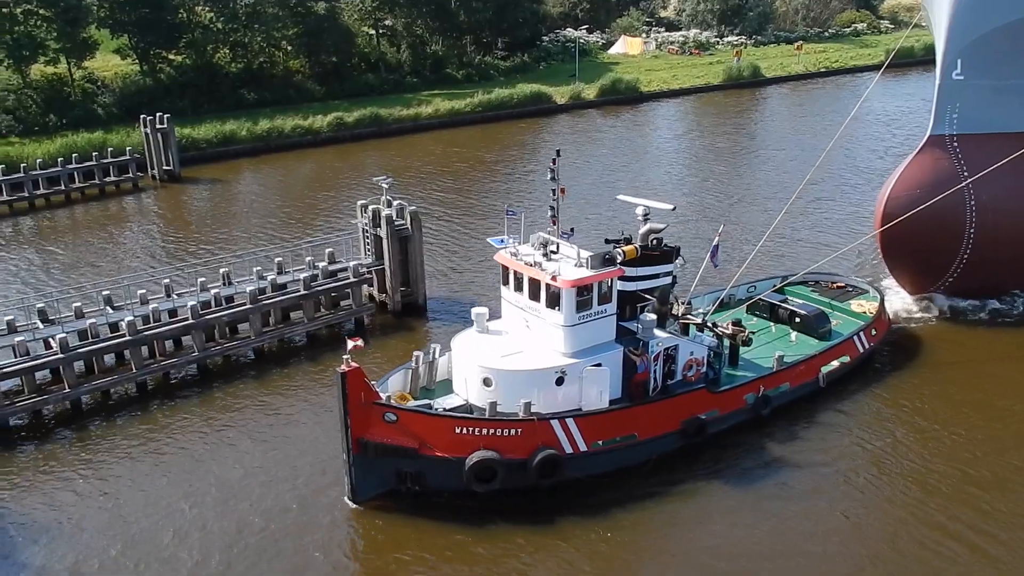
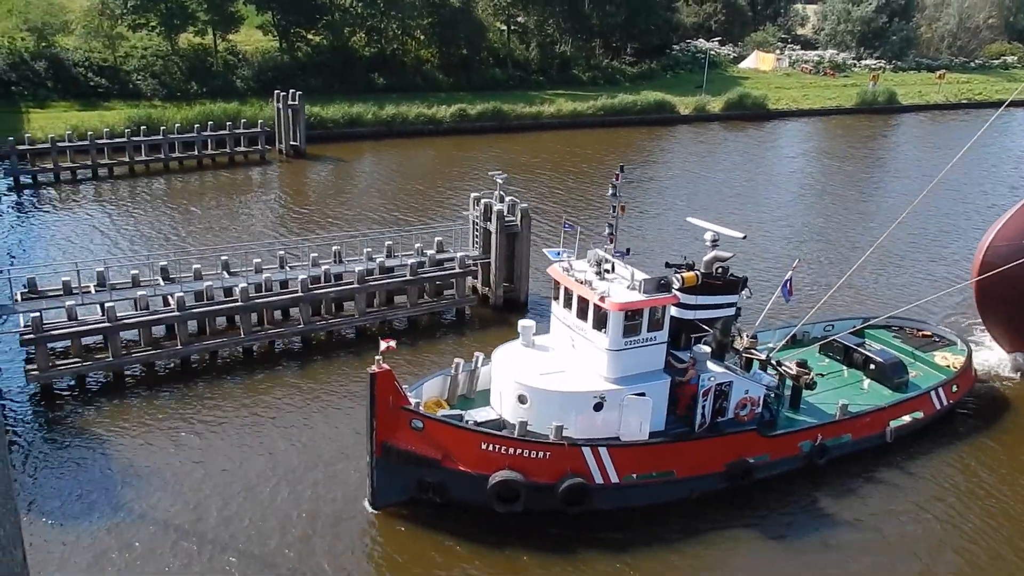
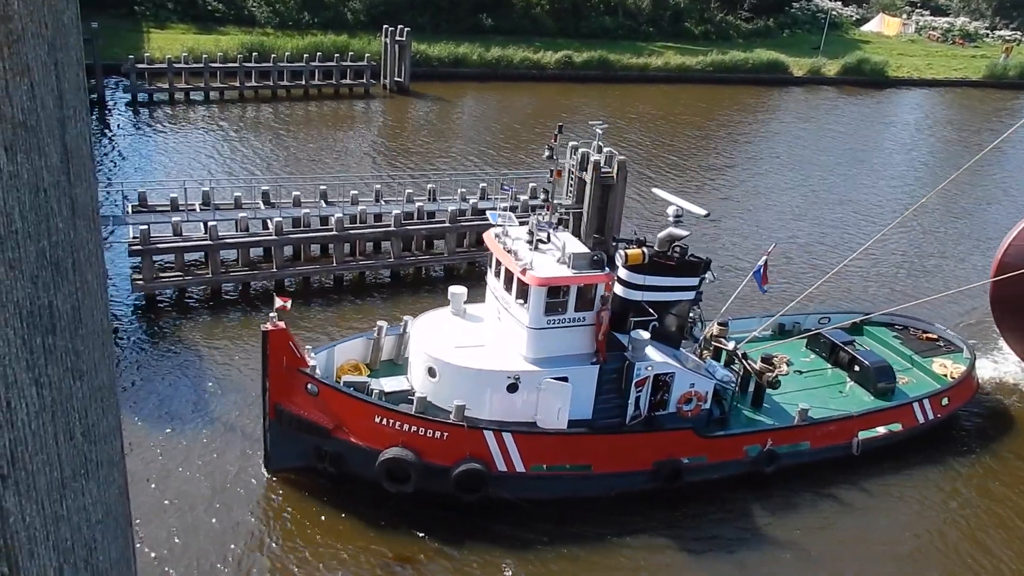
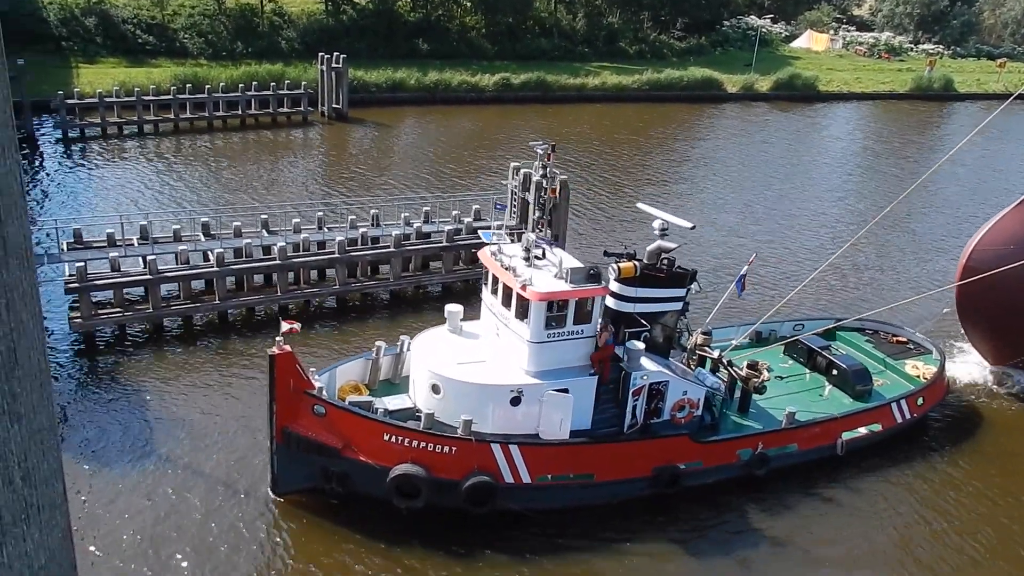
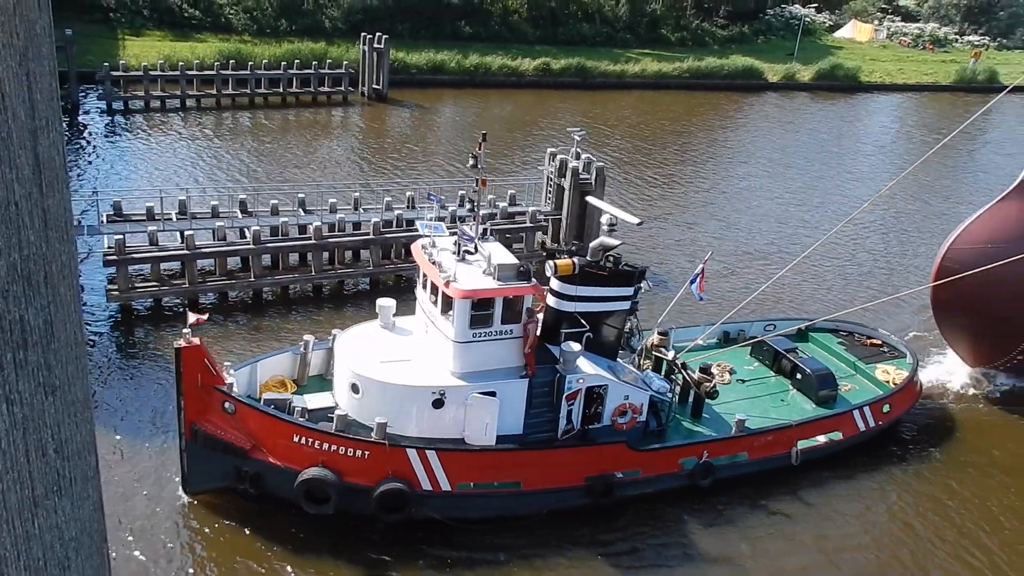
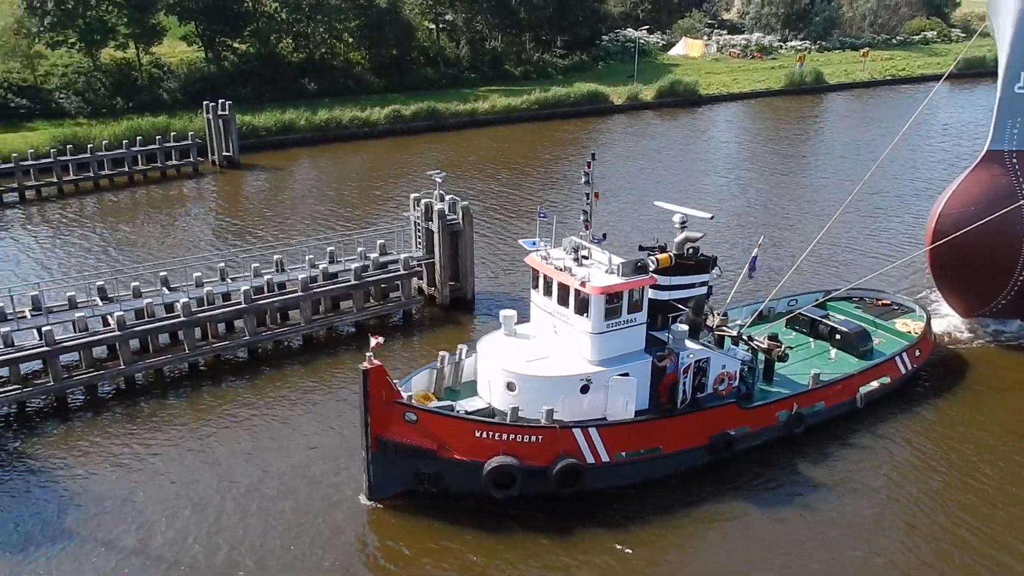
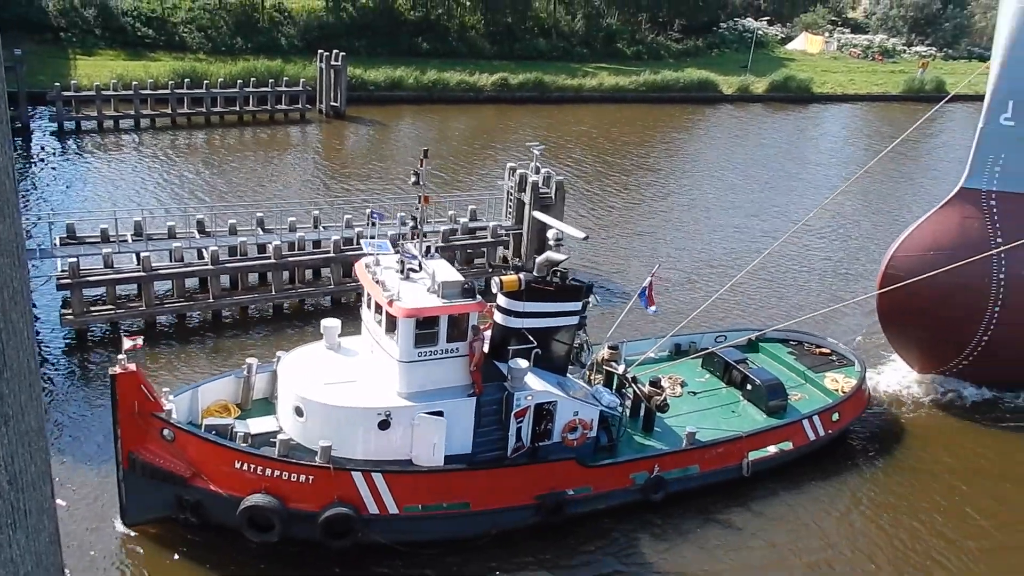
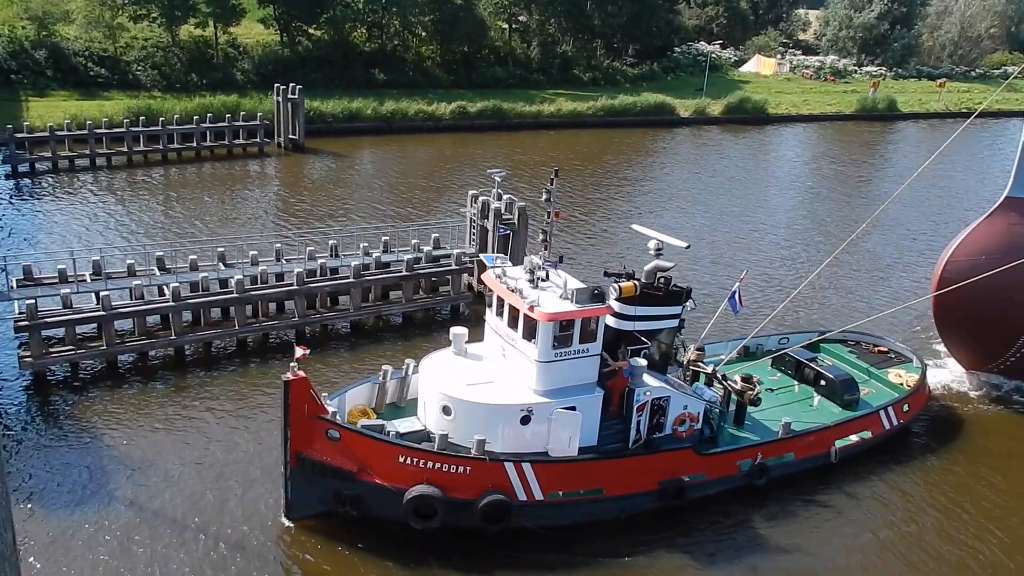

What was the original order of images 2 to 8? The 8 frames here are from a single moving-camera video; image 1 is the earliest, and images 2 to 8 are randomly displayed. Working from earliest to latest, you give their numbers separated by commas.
6, 2, 8, 4, 3, 5, 7
